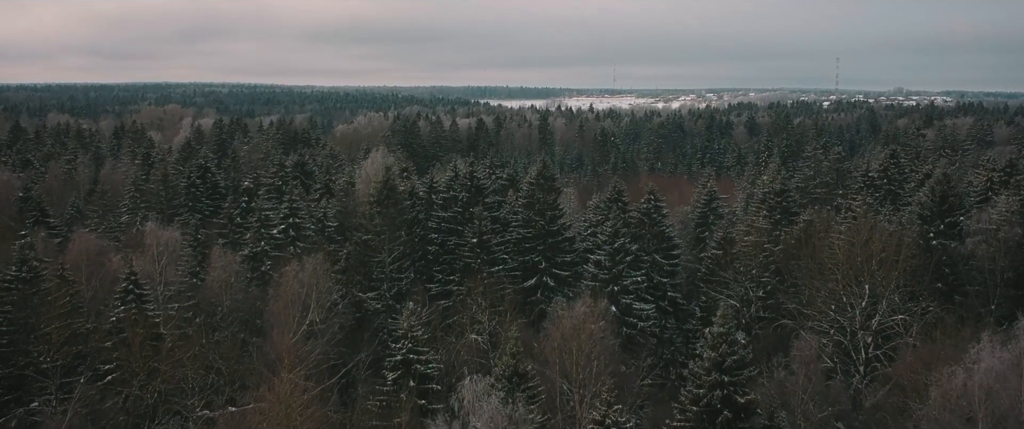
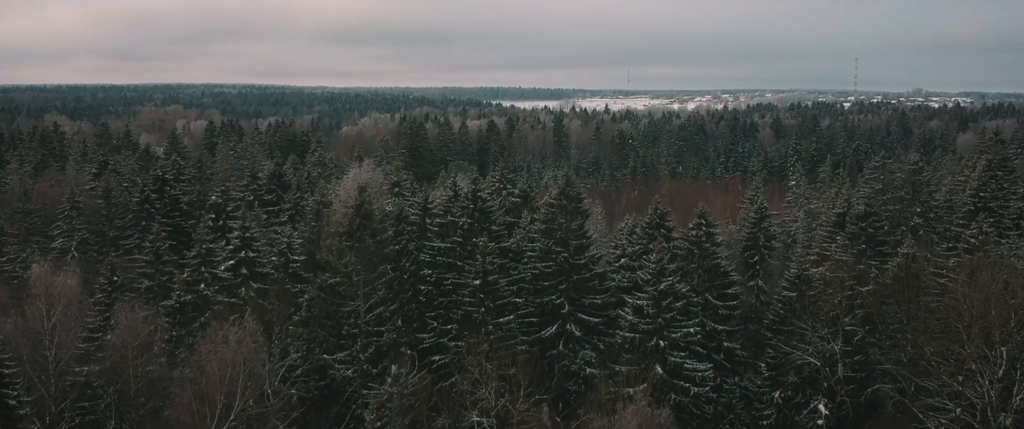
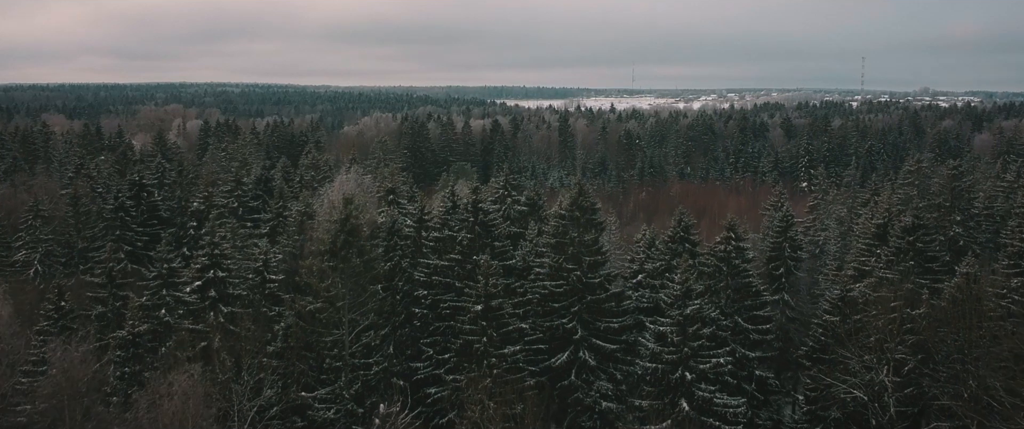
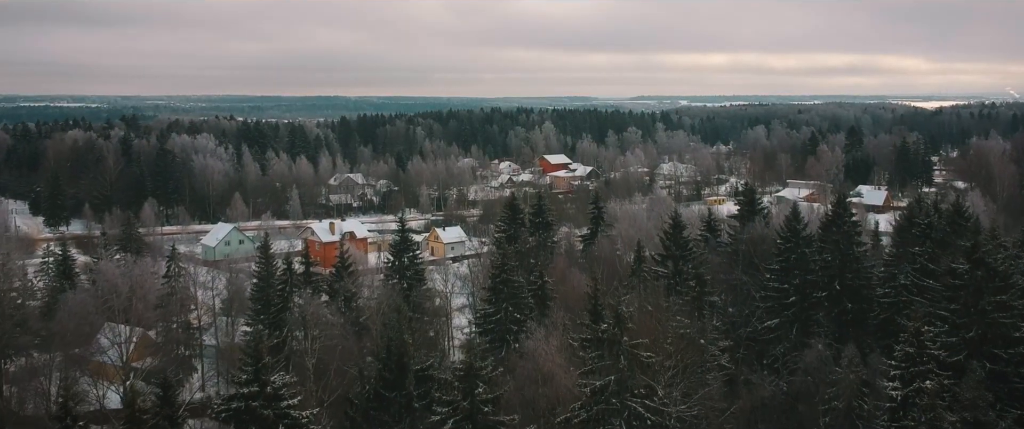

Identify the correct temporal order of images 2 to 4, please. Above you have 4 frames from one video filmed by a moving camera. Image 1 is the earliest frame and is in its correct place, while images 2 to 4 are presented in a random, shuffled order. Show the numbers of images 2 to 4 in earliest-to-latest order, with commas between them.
2, 3, 4
